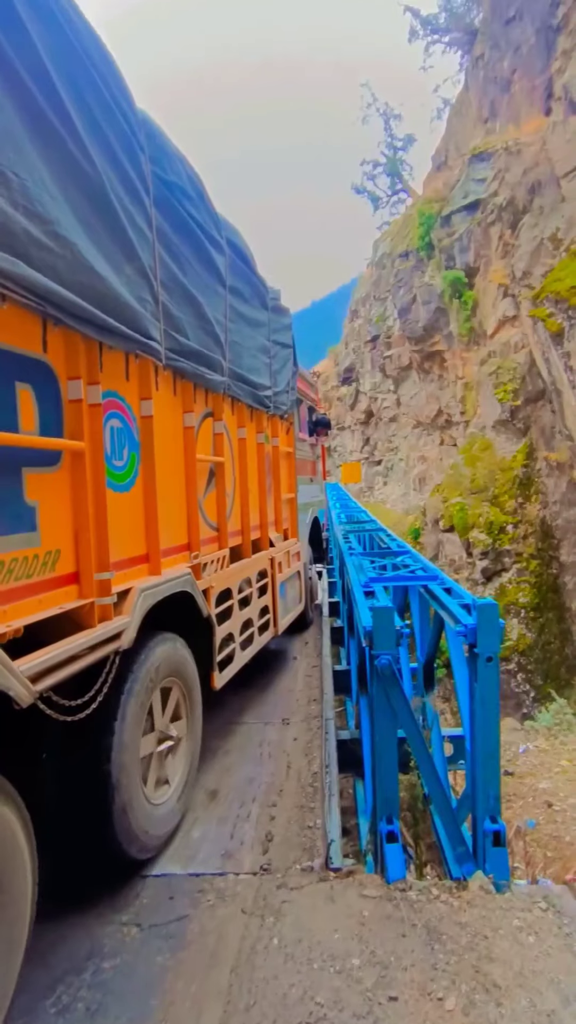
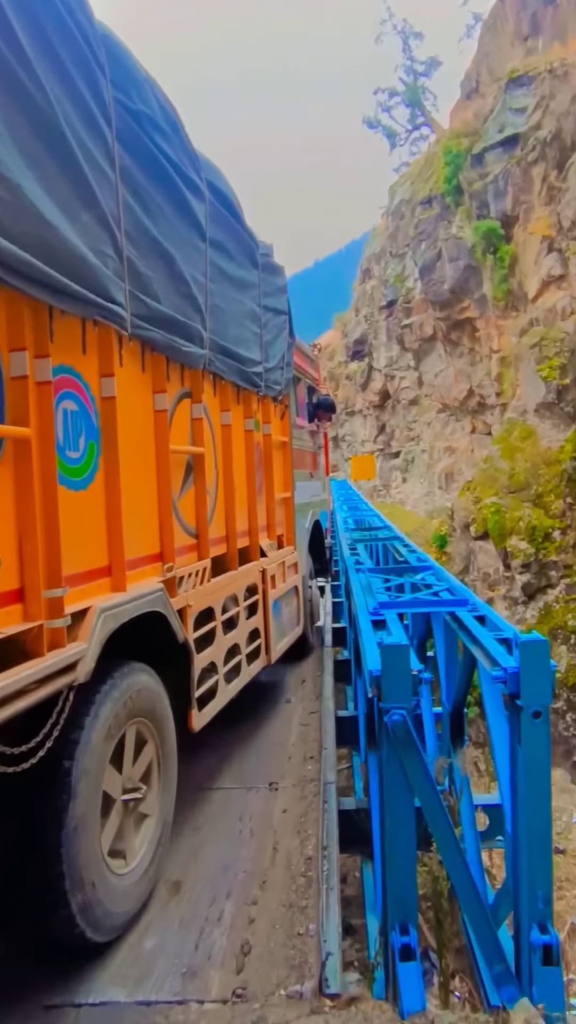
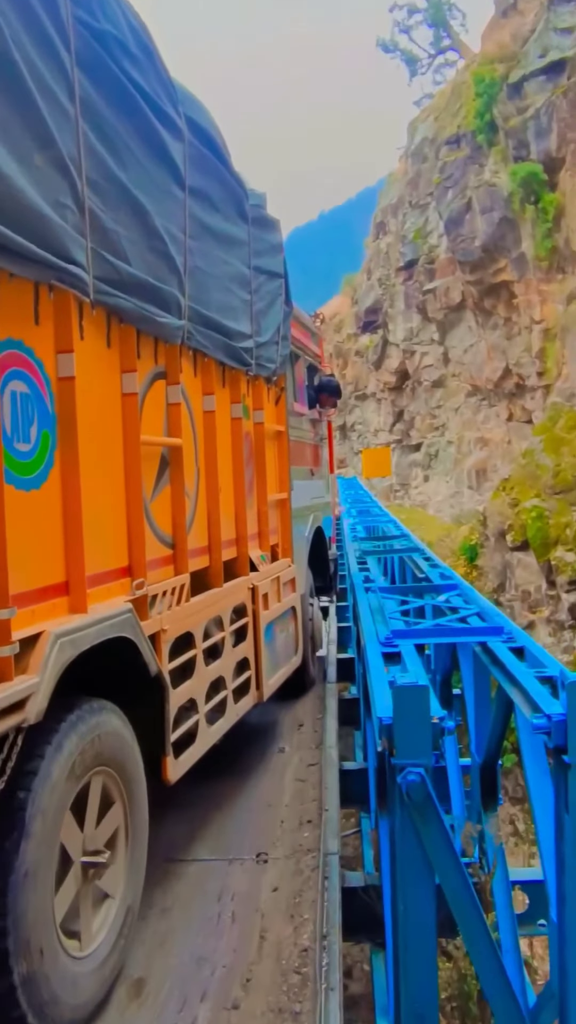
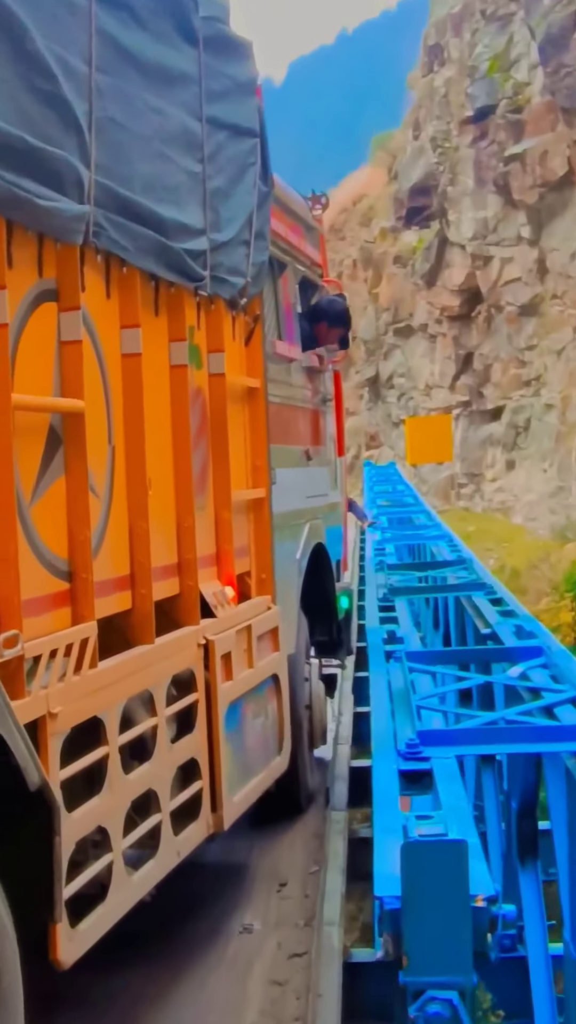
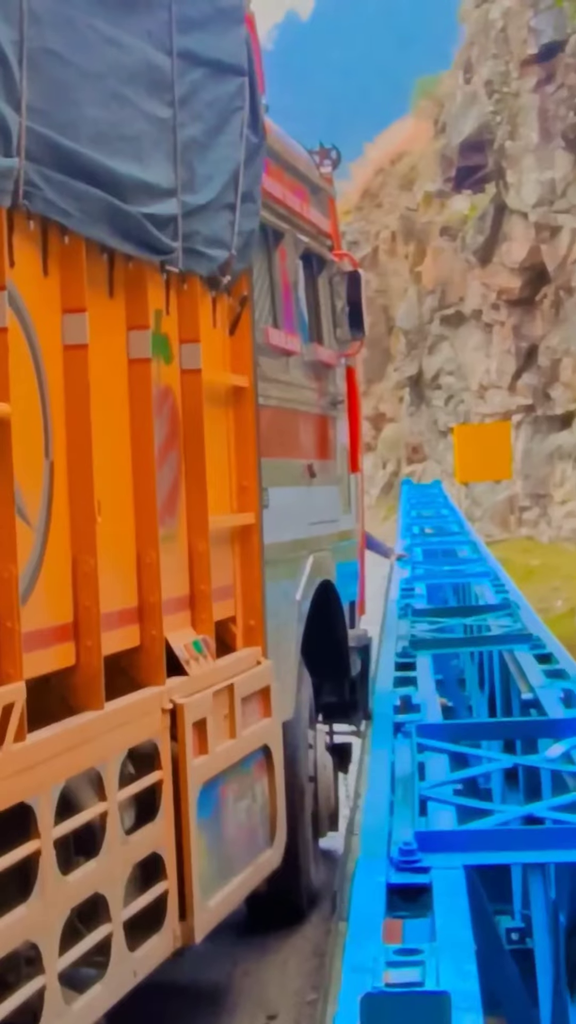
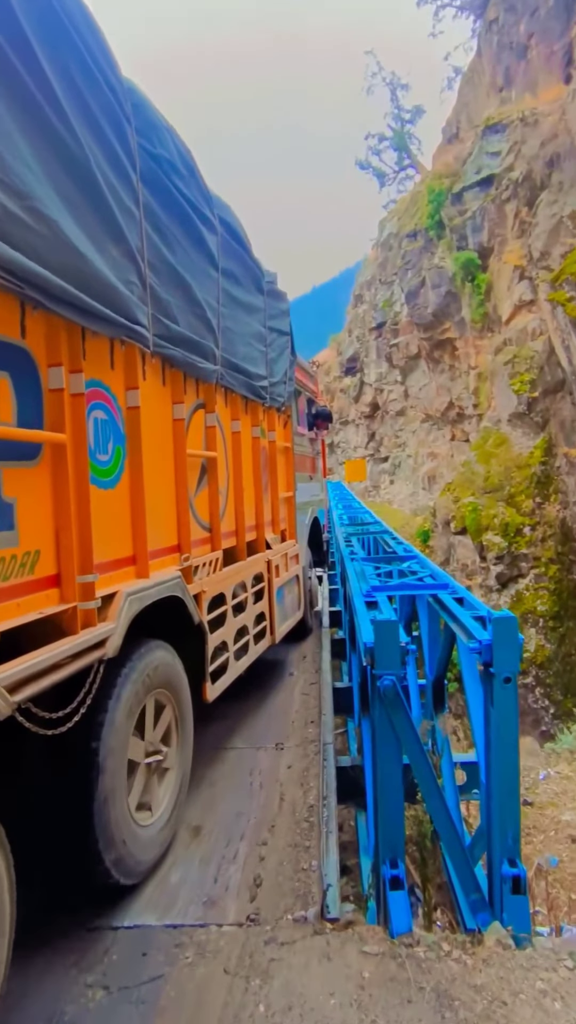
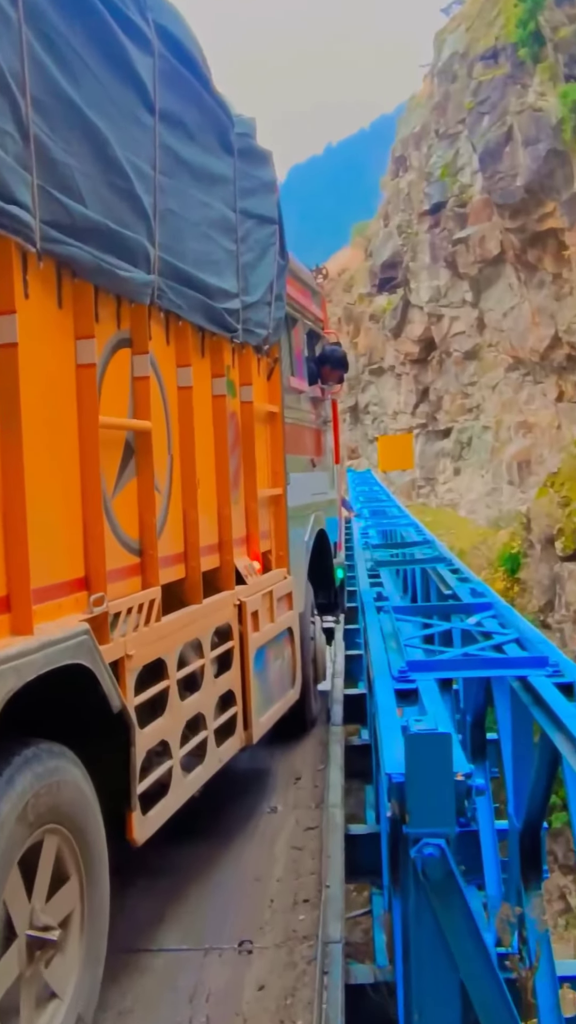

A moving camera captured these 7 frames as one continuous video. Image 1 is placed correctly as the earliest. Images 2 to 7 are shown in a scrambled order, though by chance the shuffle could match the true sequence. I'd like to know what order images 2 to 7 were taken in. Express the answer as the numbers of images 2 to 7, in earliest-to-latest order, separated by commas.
6, 2, 3, 7, 4, 5
